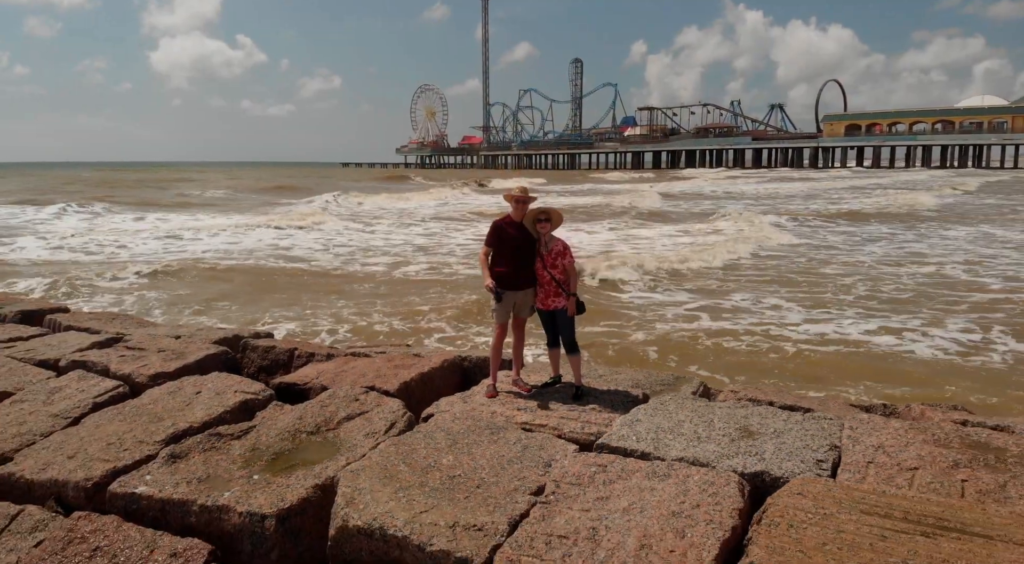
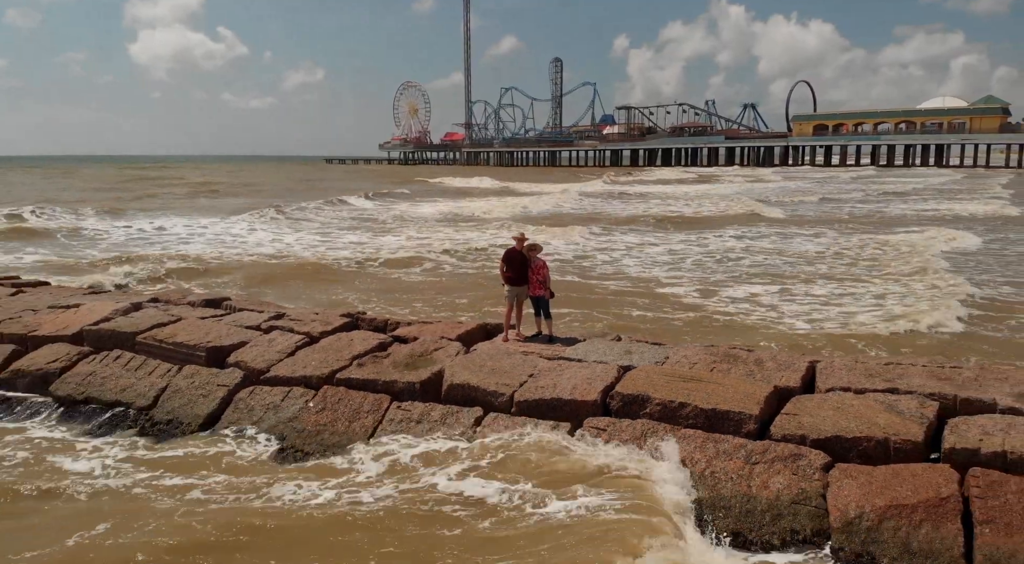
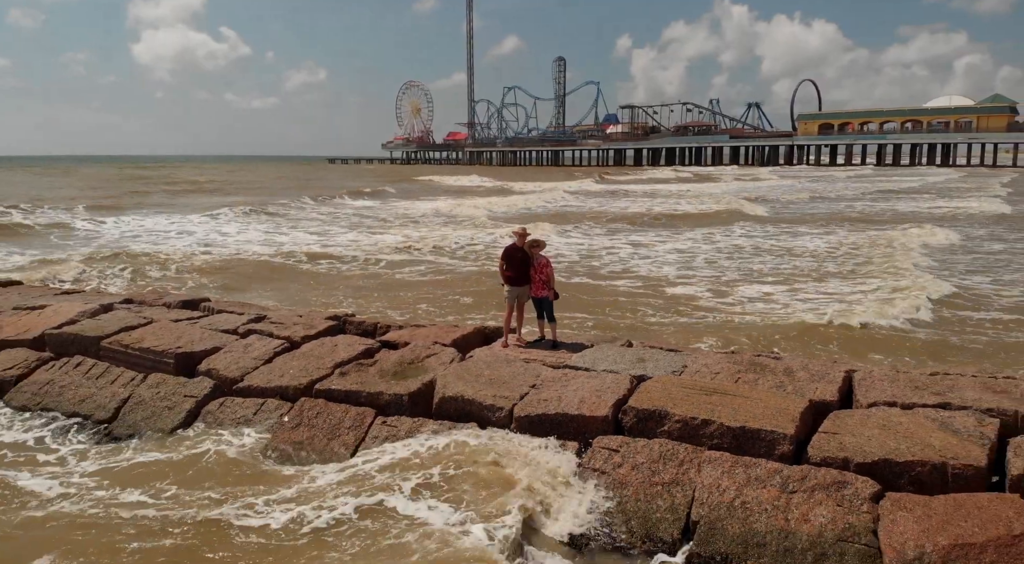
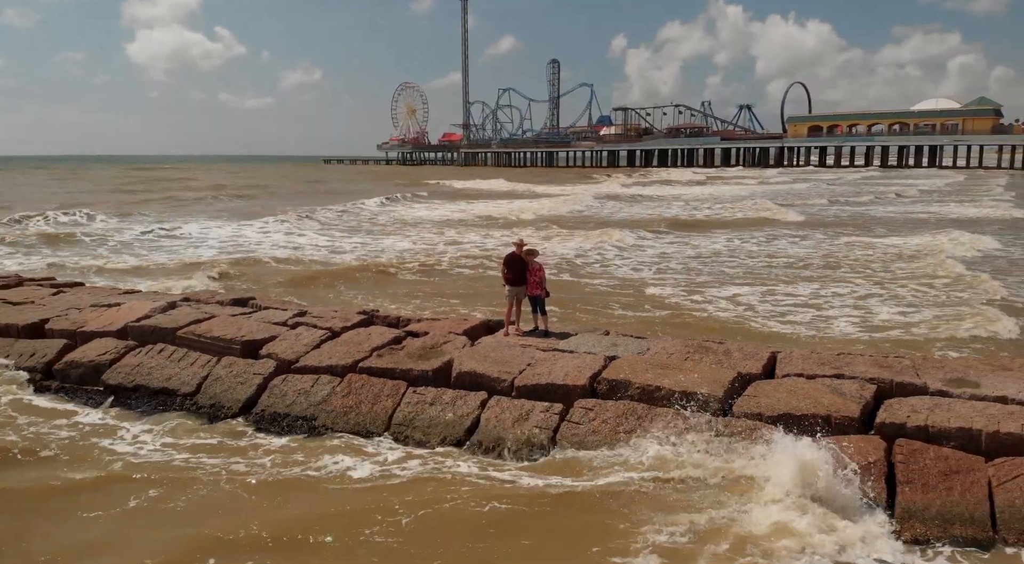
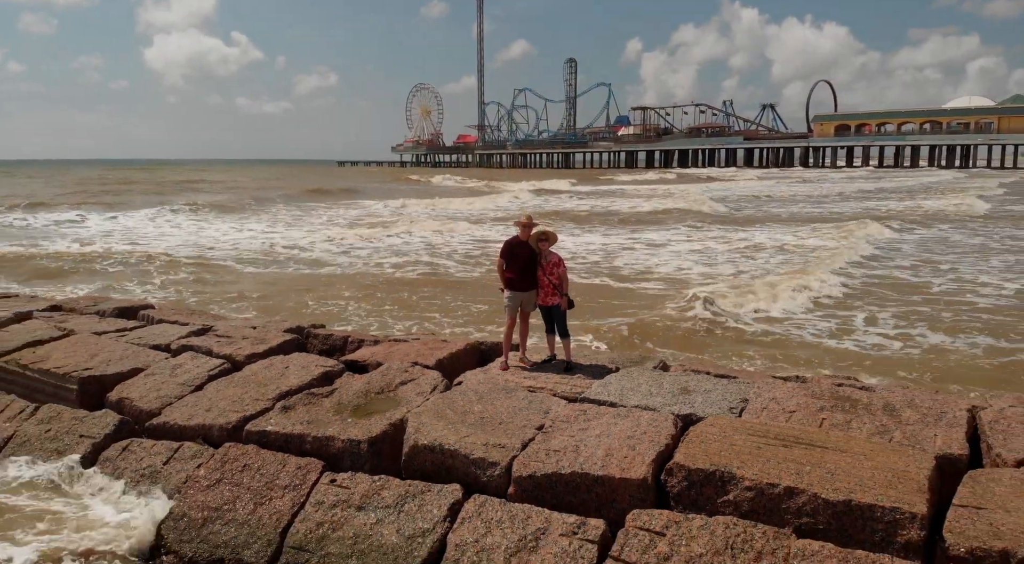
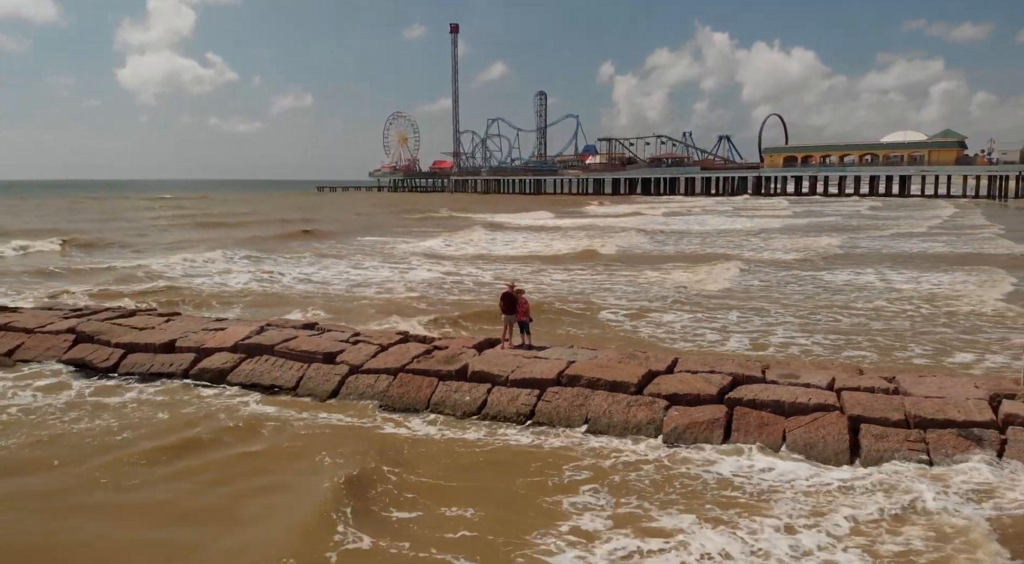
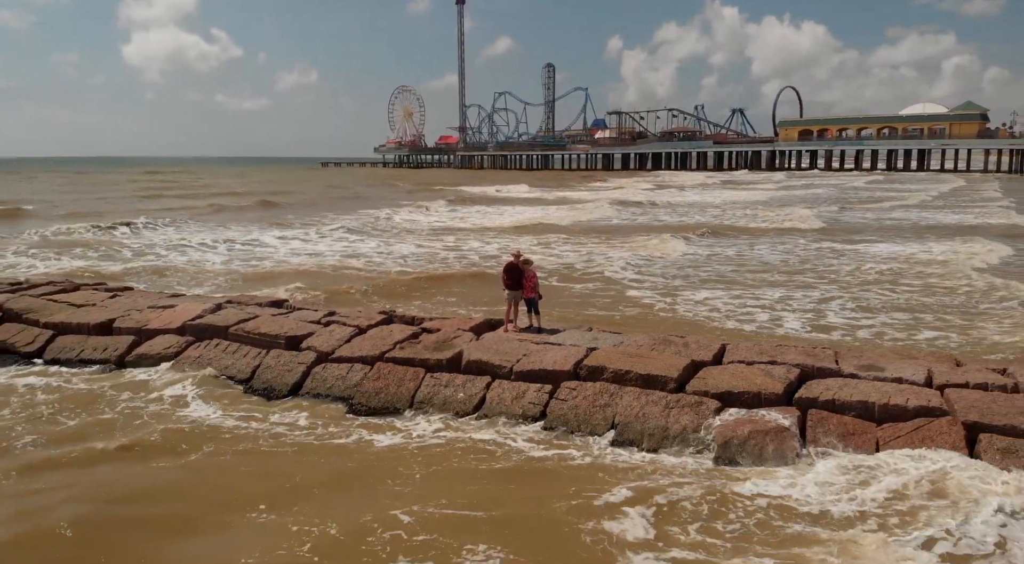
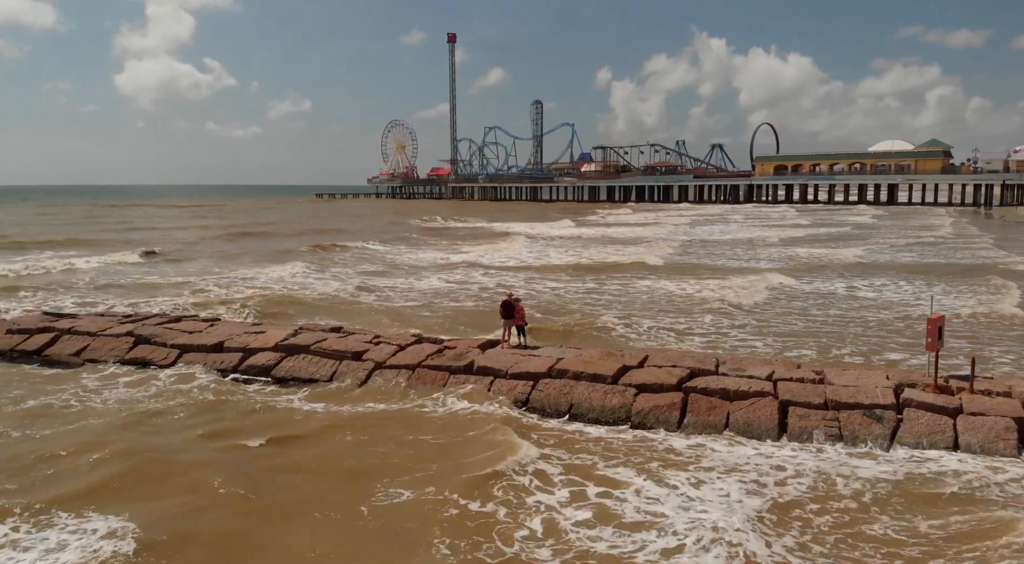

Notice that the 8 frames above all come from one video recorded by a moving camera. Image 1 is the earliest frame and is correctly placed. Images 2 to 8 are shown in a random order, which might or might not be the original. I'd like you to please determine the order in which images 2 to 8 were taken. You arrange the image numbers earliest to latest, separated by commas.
5, 3, 2, 4, 7, 6, 8
